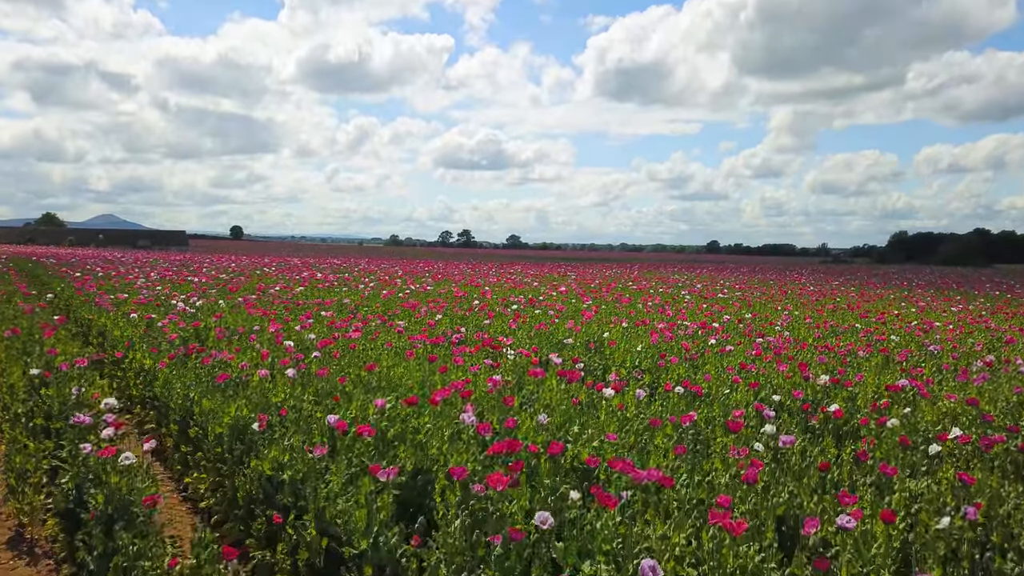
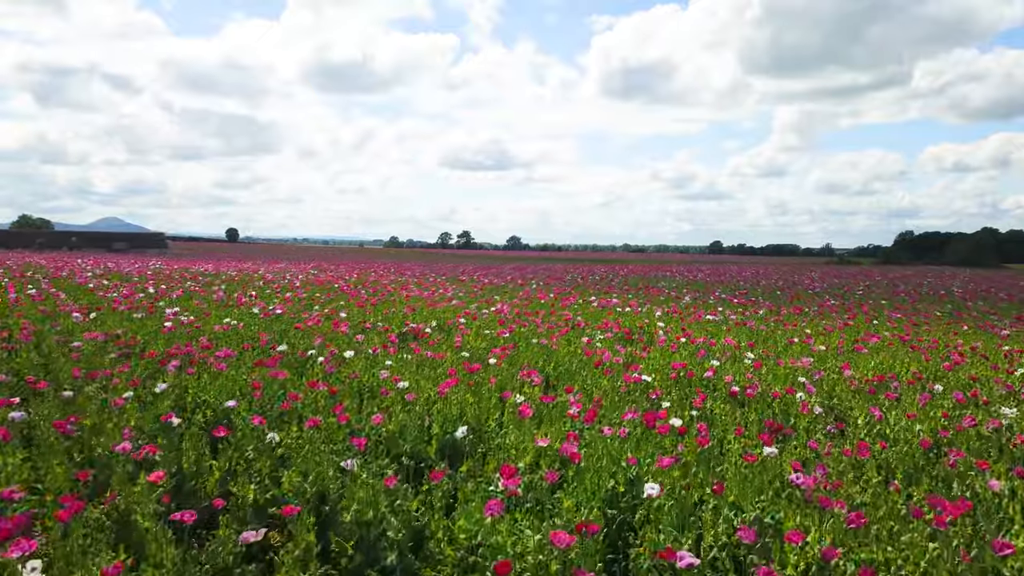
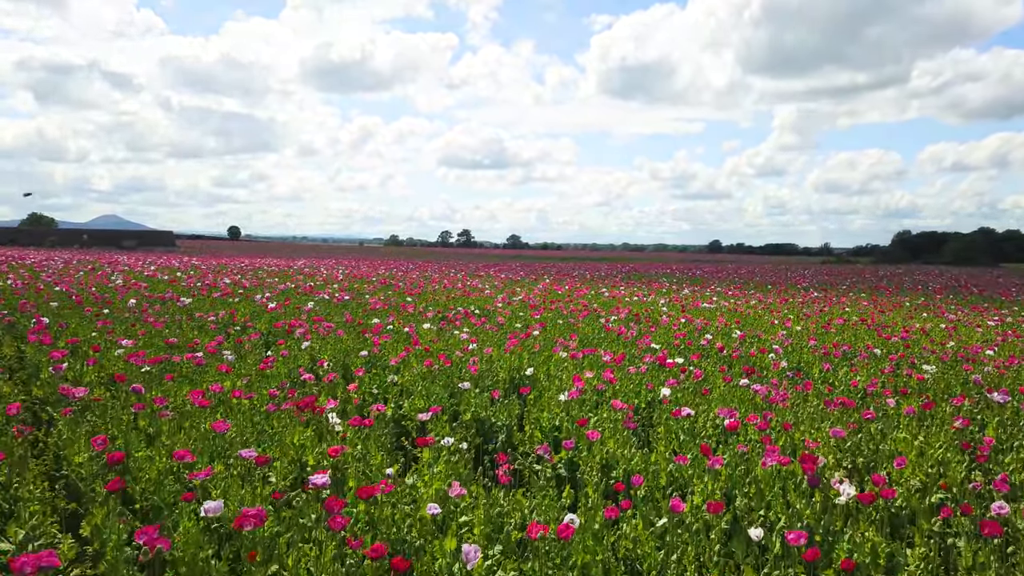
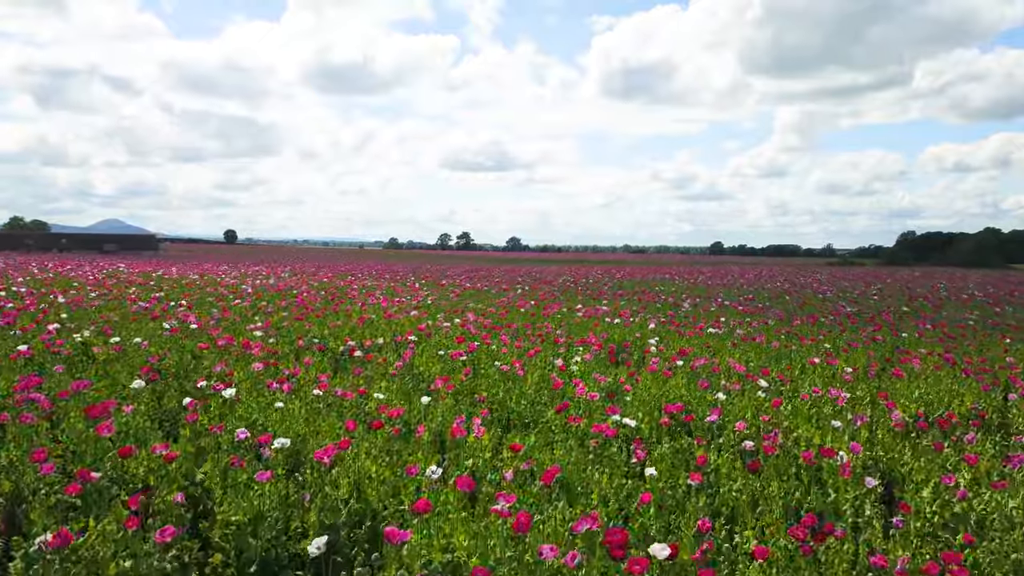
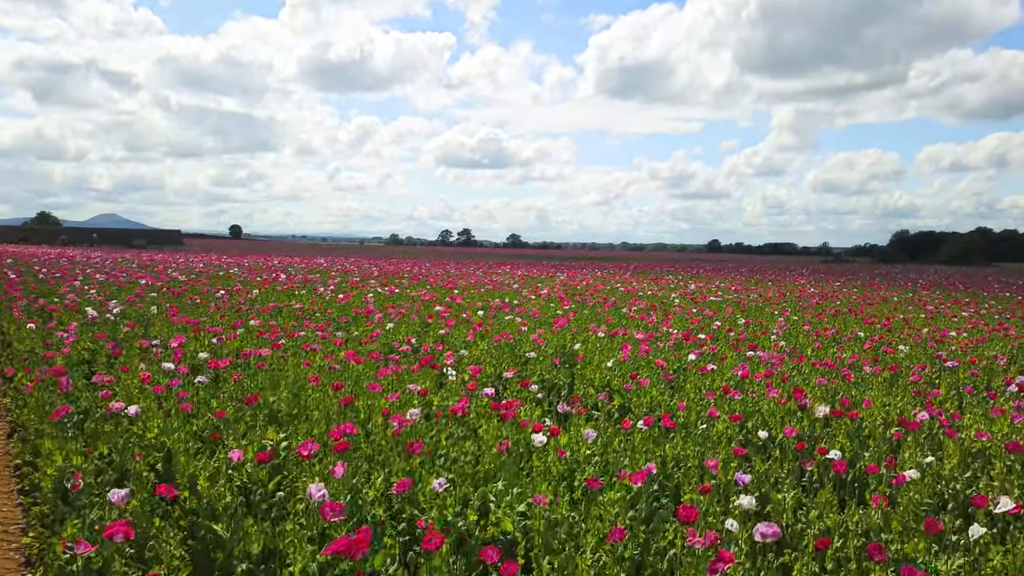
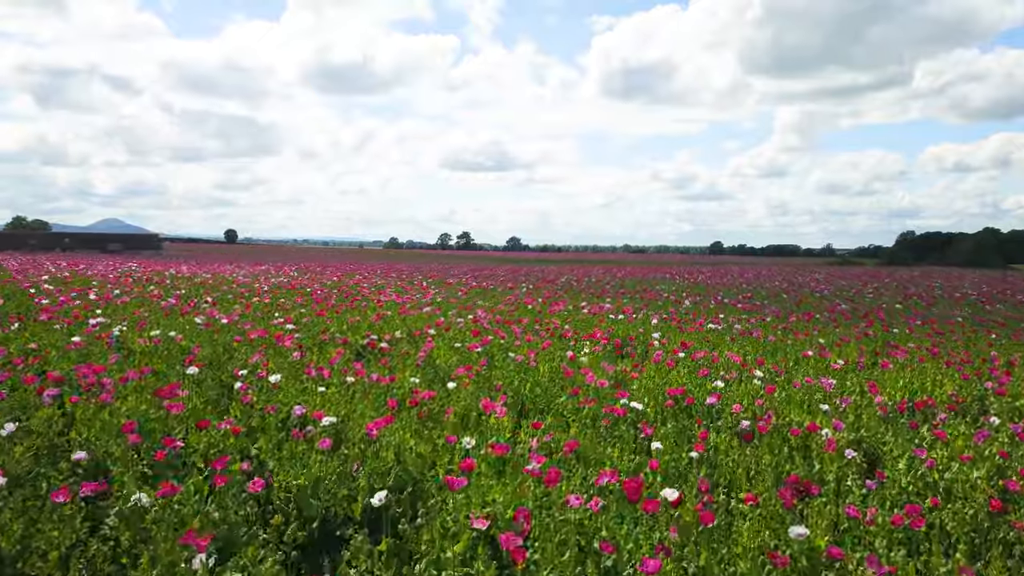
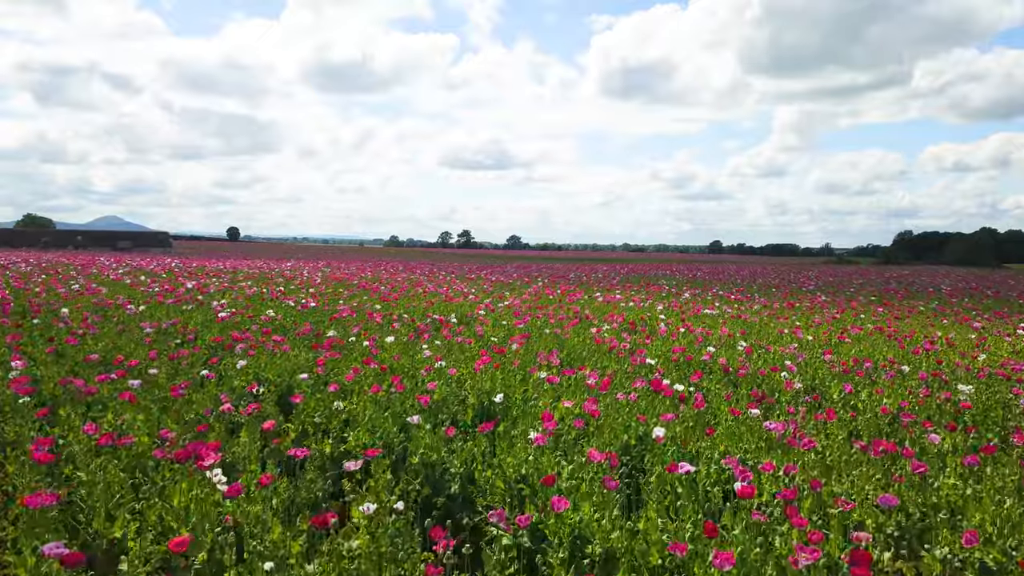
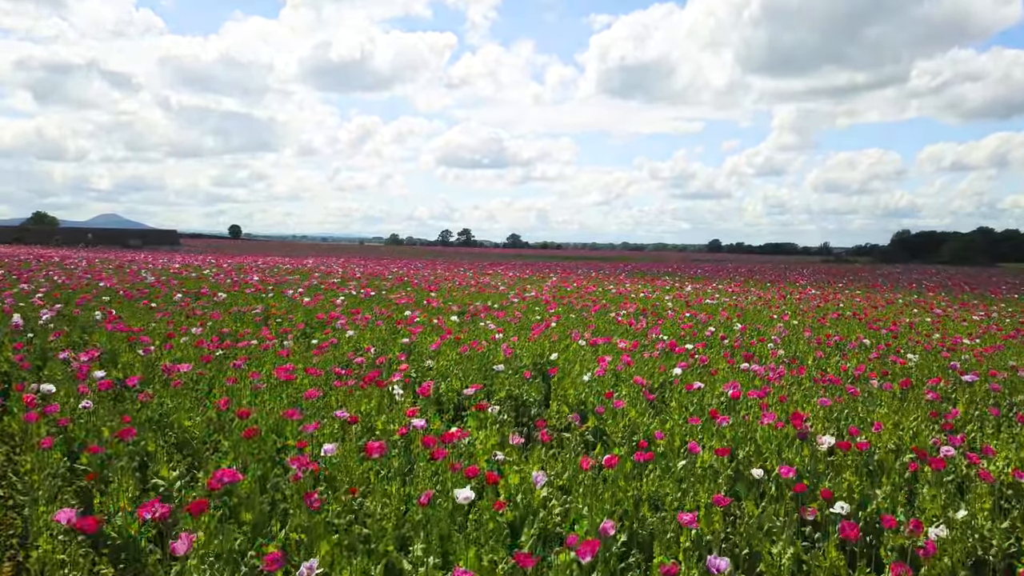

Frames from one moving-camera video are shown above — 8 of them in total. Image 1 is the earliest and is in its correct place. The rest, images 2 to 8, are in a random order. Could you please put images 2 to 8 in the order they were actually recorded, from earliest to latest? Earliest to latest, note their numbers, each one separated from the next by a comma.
5, 8, 3, 7, 2, 6, 4
